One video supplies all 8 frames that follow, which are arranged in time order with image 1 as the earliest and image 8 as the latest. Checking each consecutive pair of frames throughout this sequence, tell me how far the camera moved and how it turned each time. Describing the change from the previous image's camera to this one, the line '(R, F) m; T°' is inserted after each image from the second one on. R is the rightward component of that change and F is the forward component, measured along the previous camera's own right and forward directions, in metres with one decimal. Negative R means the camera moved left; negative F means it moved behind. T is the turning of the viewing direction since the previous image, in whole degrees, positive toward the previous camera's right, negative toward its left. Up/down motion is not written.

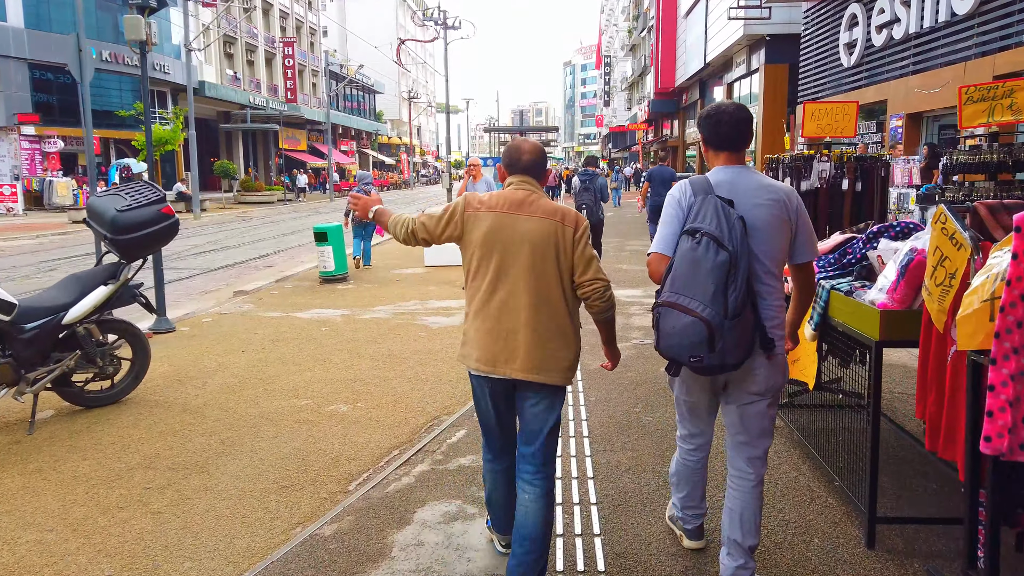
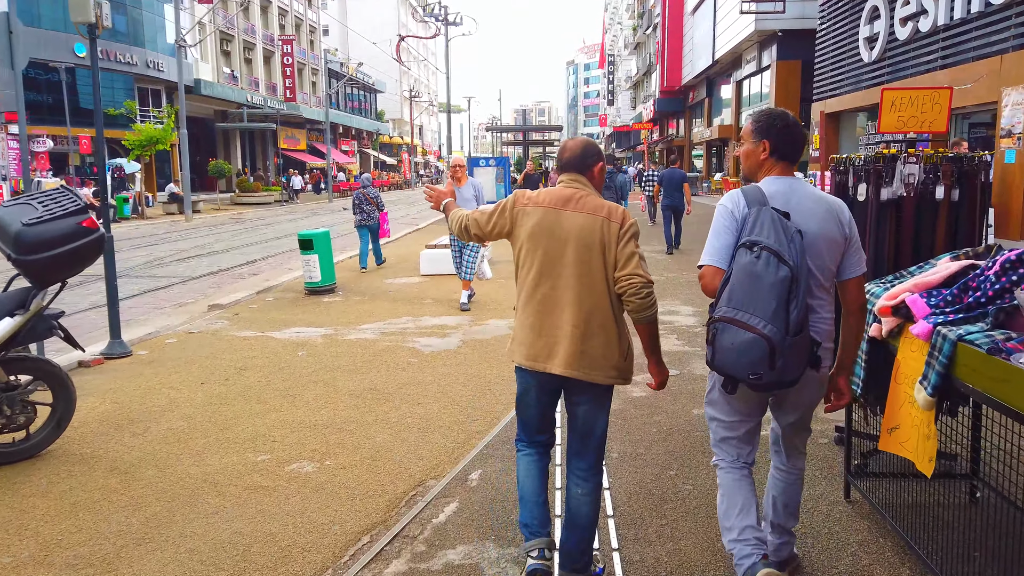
(0.0, +1.0) m; 0°
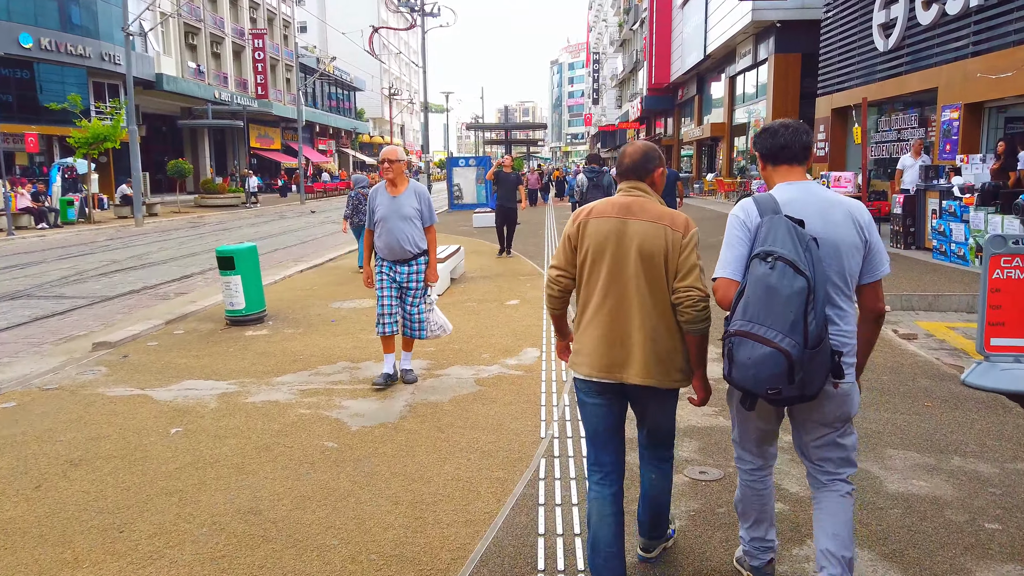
(+0.1, +2.0) m; +1°
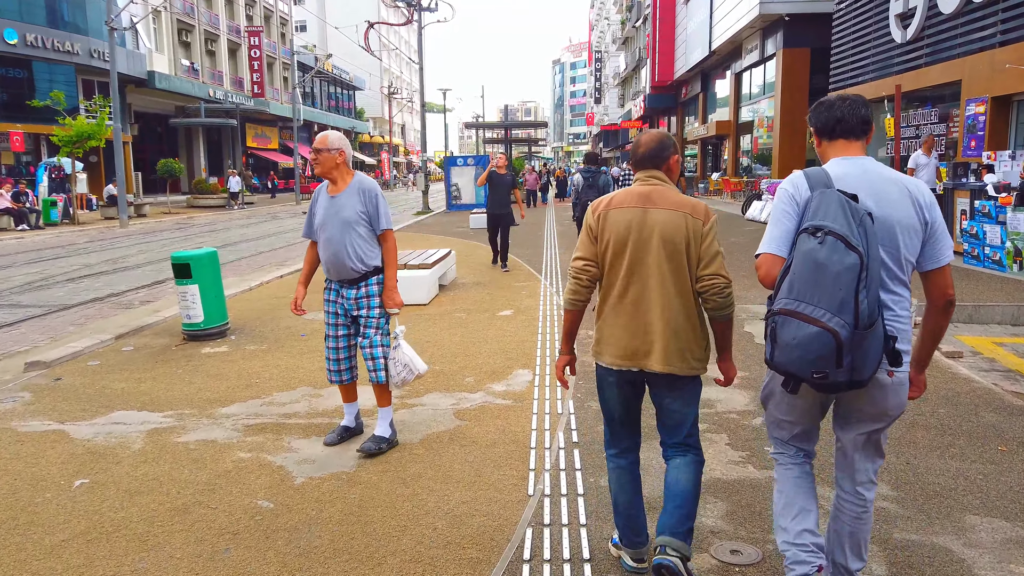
(+0.1, +0.9) m; 0°
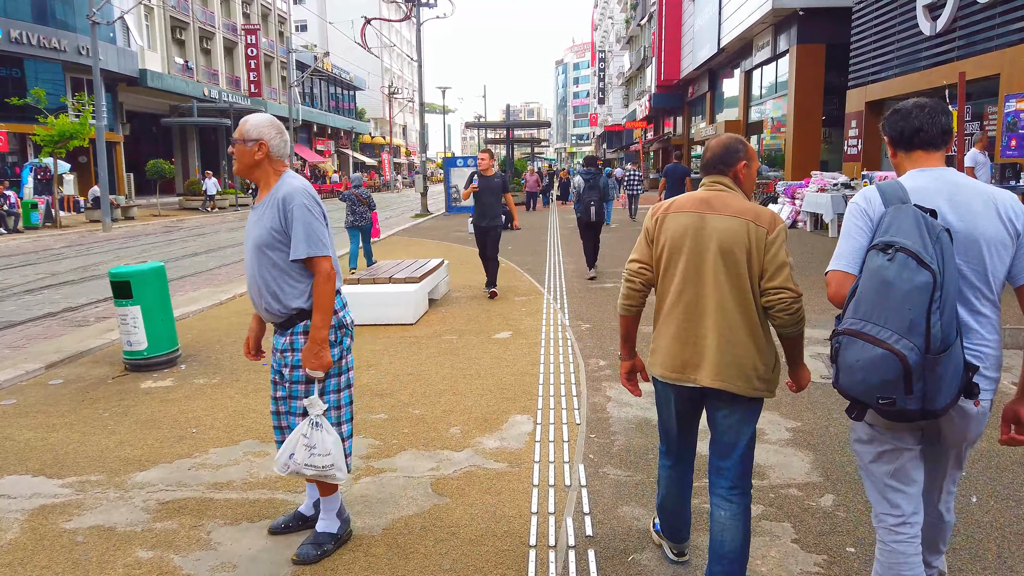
(0.0, +1.1) m; 0°
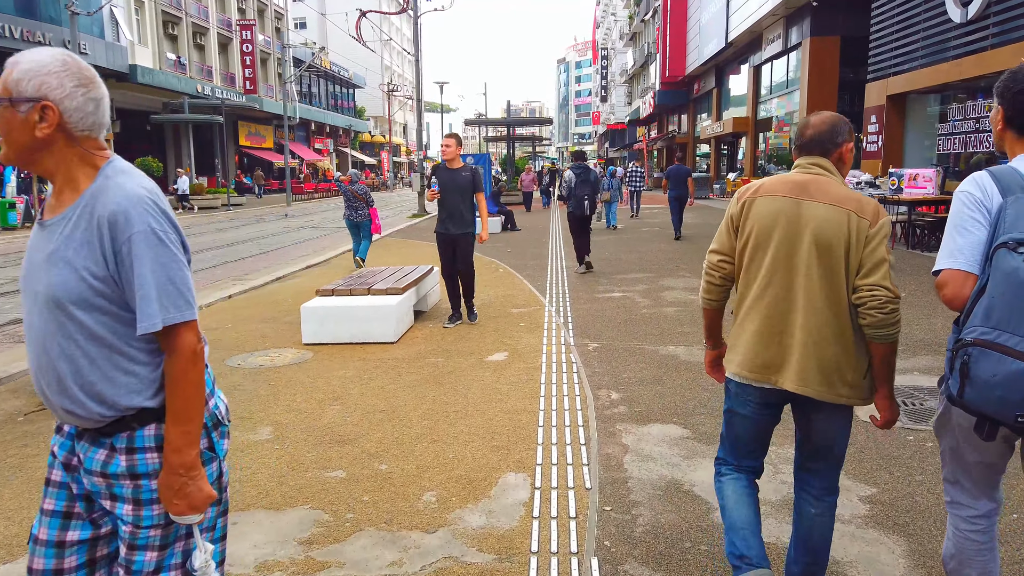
(0.0, +1.0) m; 0°
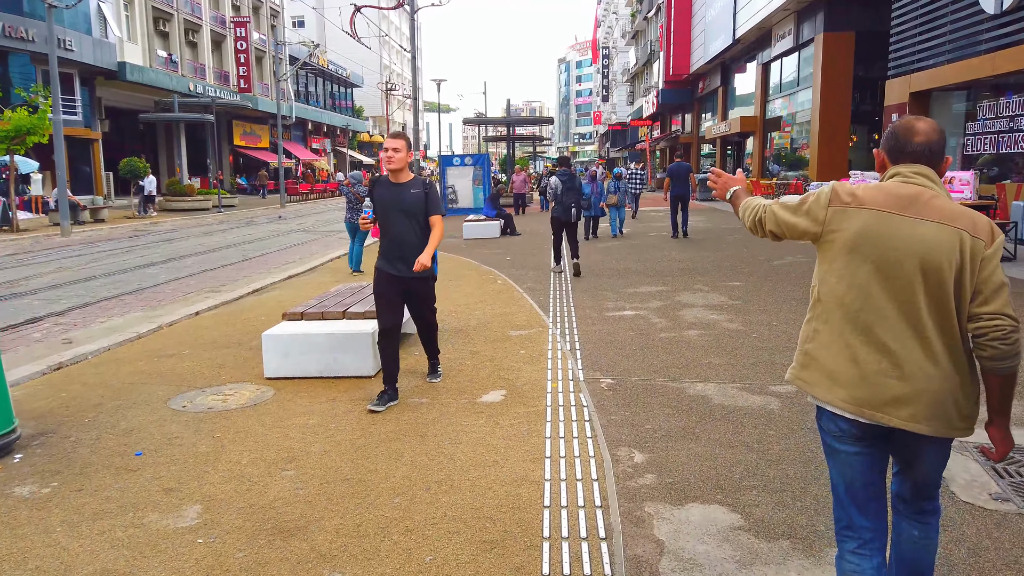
(0.0, +1.0) m; 0°
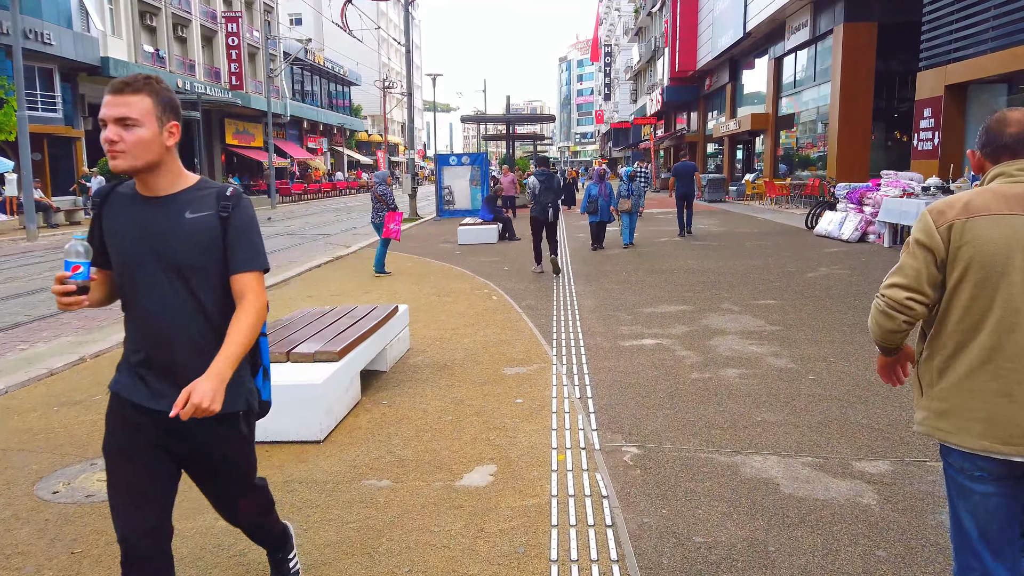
(0.0, +1.4) m; 0°
